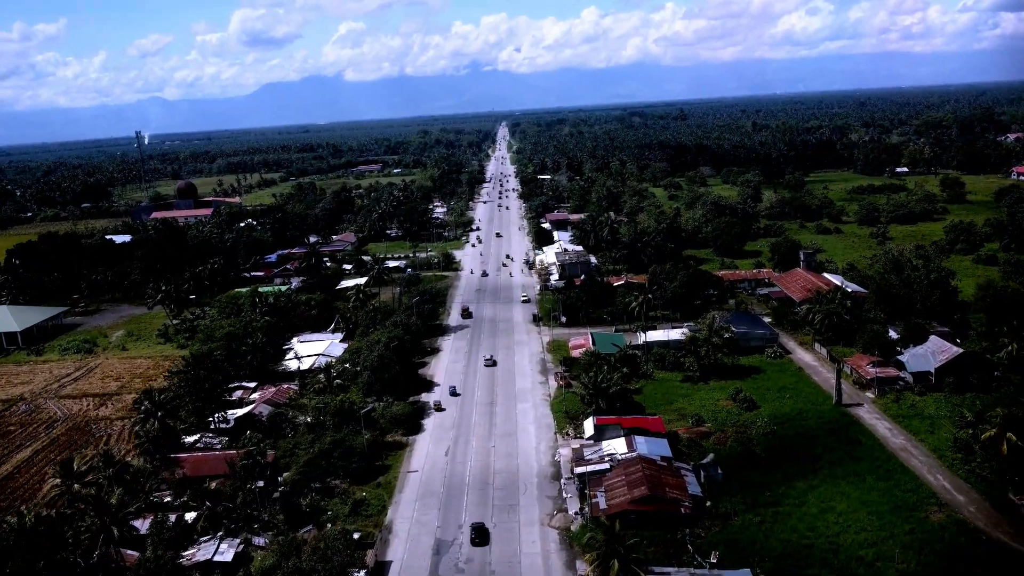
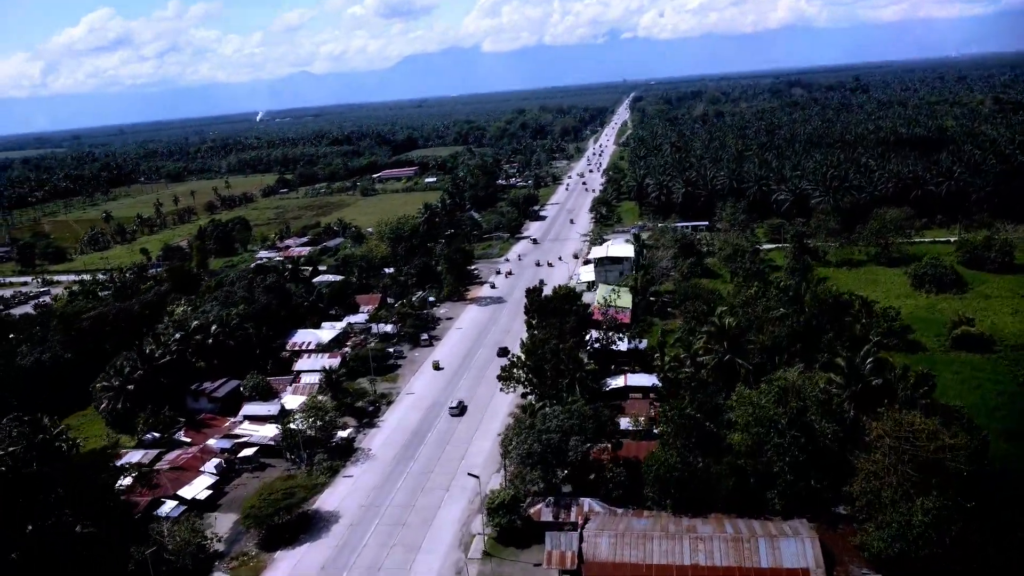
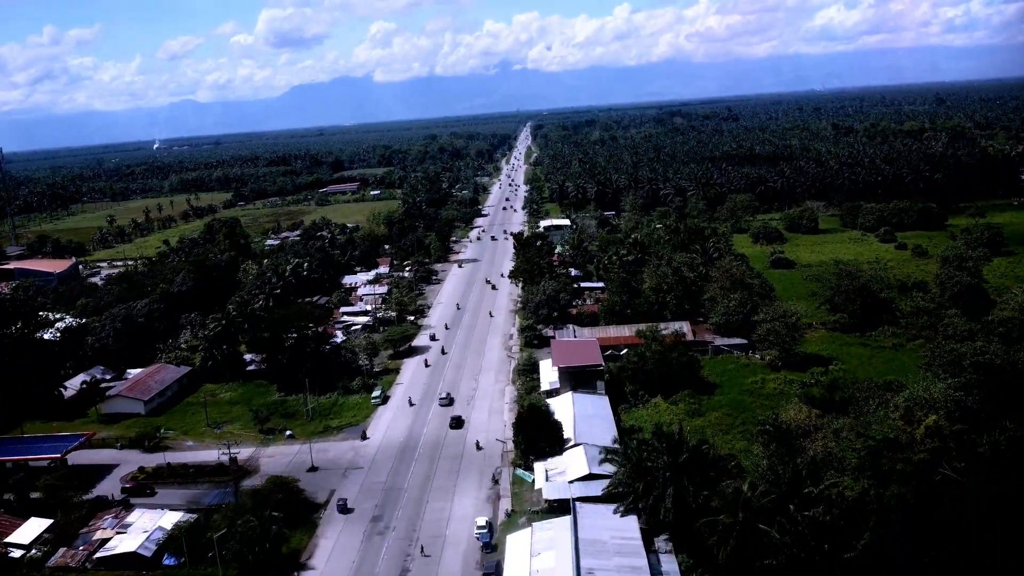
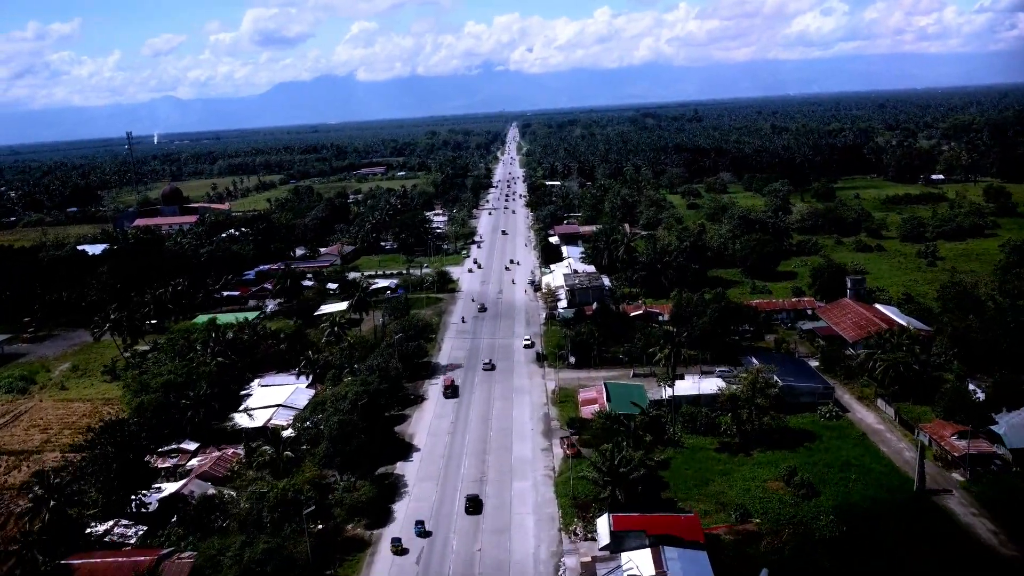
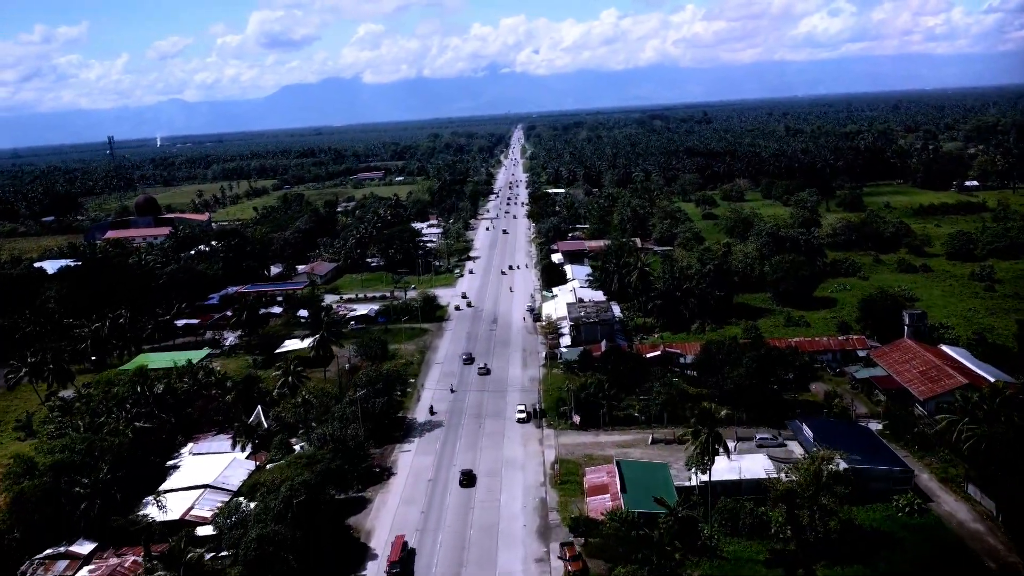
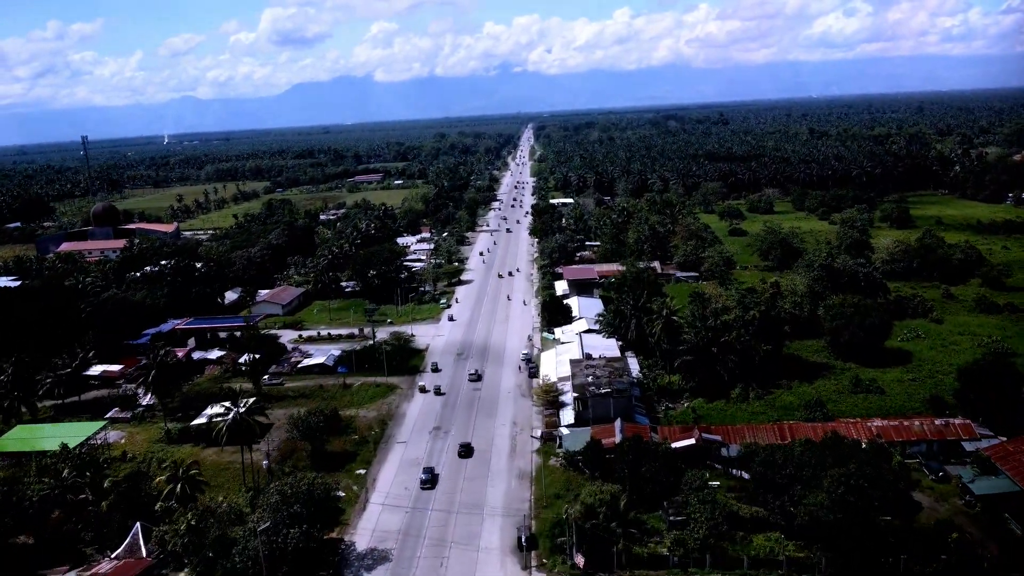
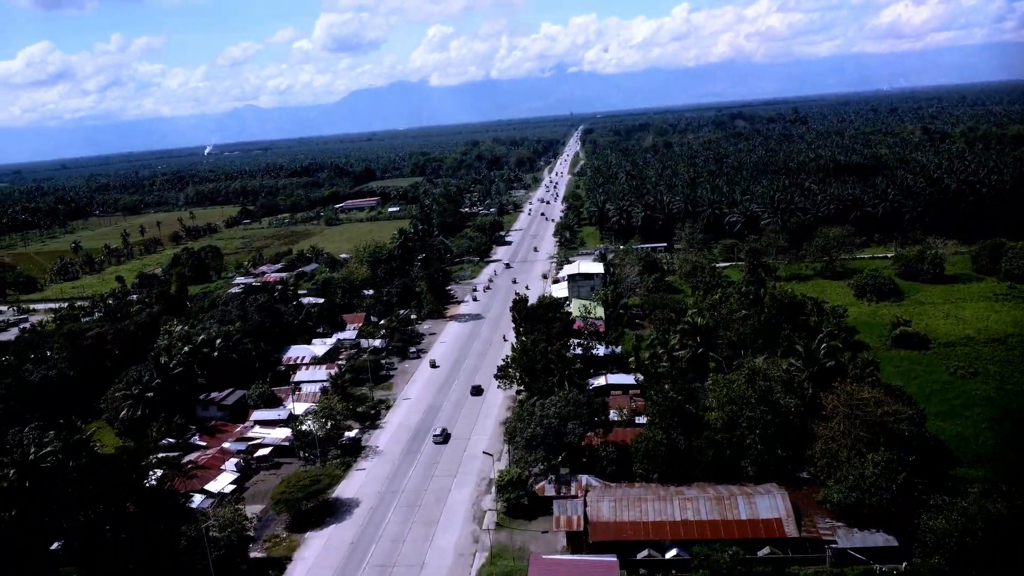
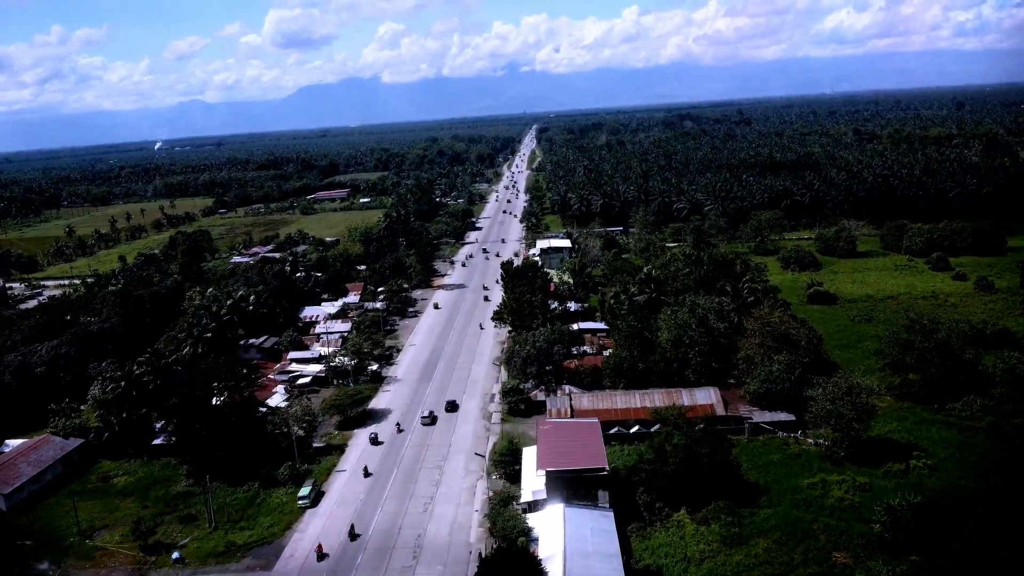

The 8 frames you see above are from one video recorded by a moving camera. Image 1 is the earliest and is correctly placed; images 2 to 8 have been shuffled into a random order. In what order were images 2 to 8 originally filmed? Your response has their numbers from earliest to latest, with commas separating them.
4, 5, 6, 3, 8, 7, 2
